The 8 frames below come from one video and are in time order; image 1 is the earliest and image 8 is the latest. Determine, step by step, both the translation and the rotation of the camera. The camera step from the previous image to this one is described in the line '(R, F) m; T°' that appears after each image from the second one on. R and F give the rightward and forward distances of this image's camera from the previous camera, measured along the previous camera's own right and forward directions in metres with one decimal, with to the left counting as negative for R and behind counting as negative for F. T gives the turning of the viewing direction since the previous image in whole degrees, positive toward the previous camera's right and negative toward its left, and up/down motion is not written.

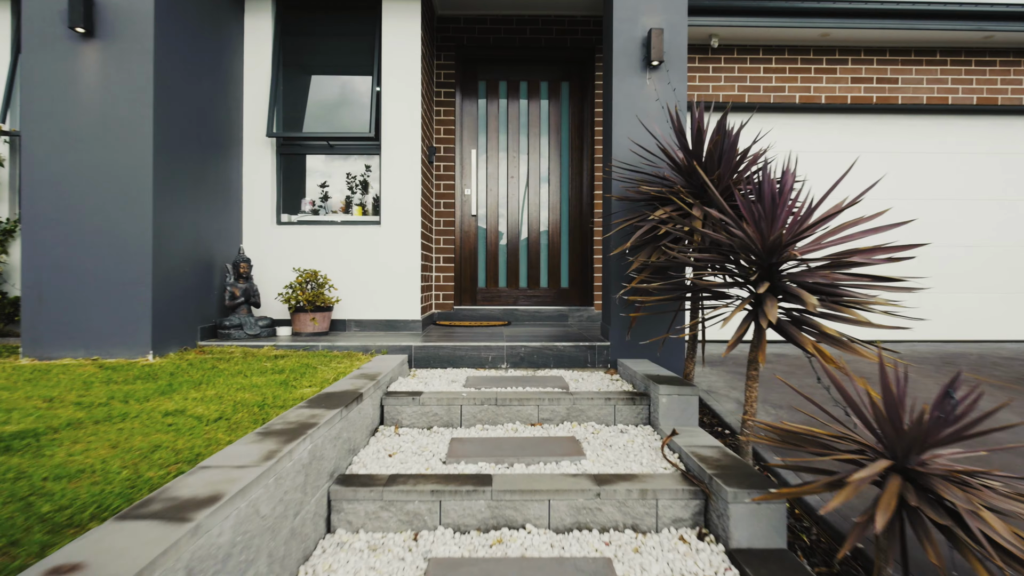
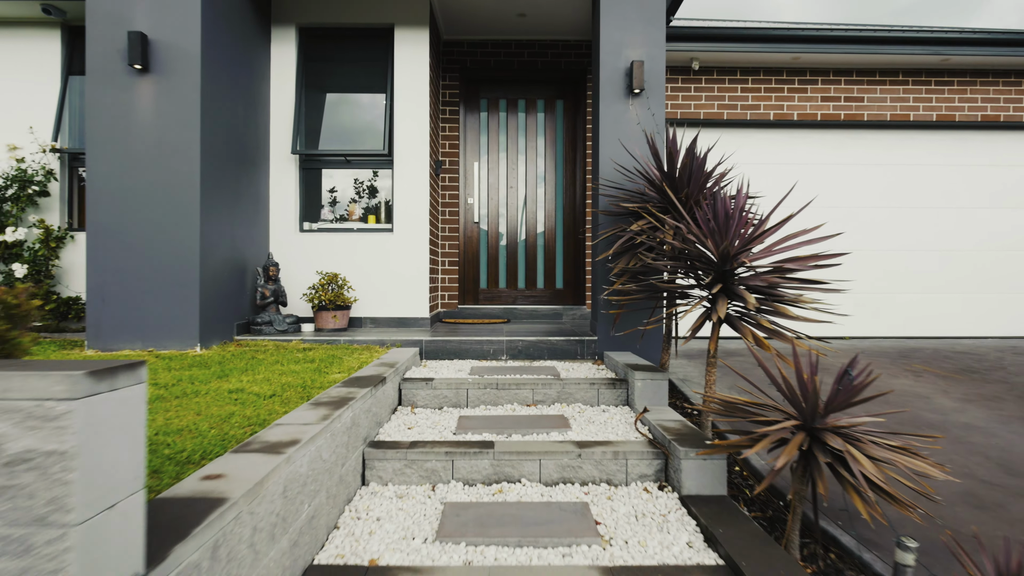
(0.0, -0.4) m; 0°
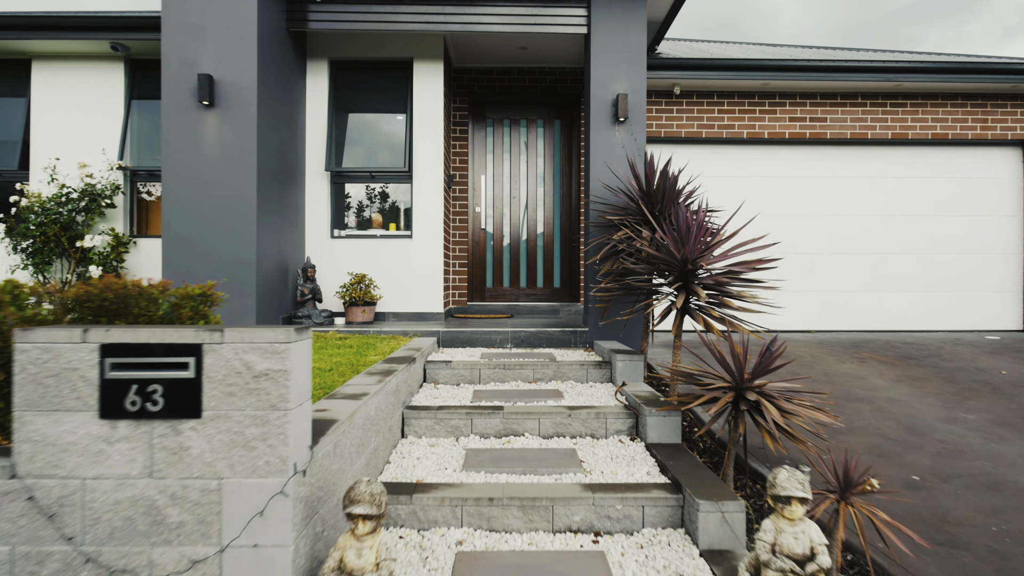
(0.0, -0.6) m; 0°
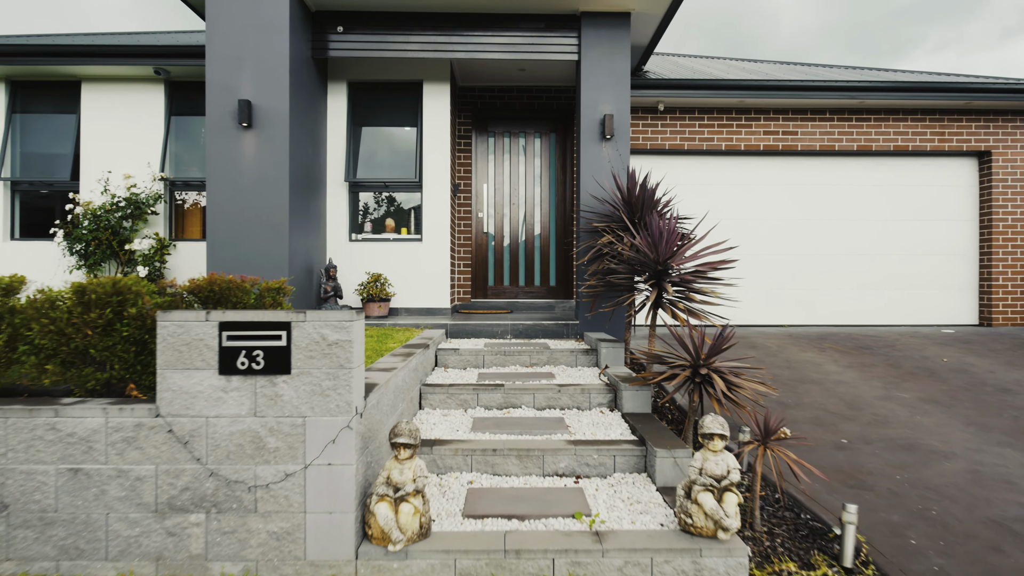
(0.0, -0.5) m; 0°
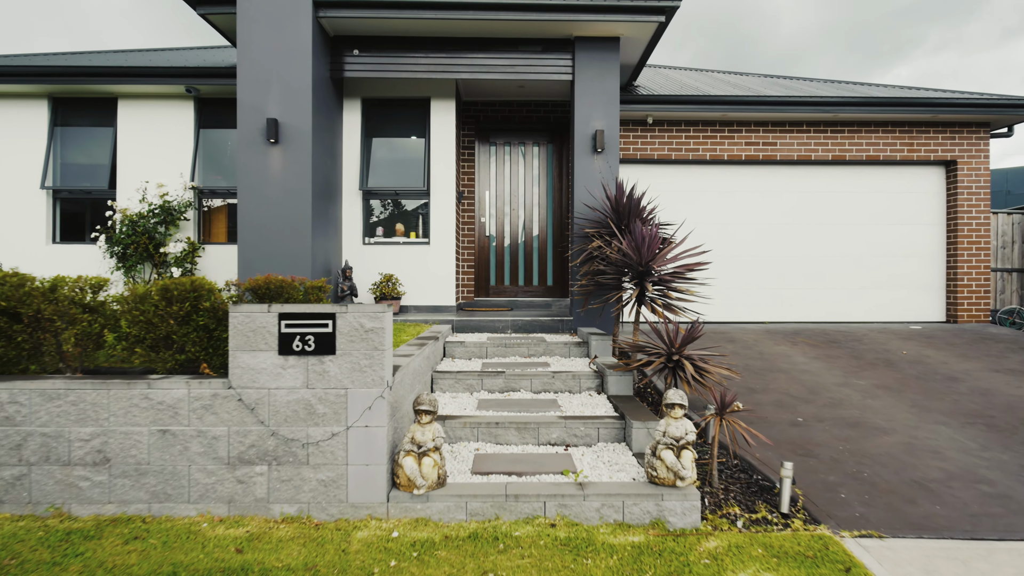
(0.0, -0.5) m; 0°
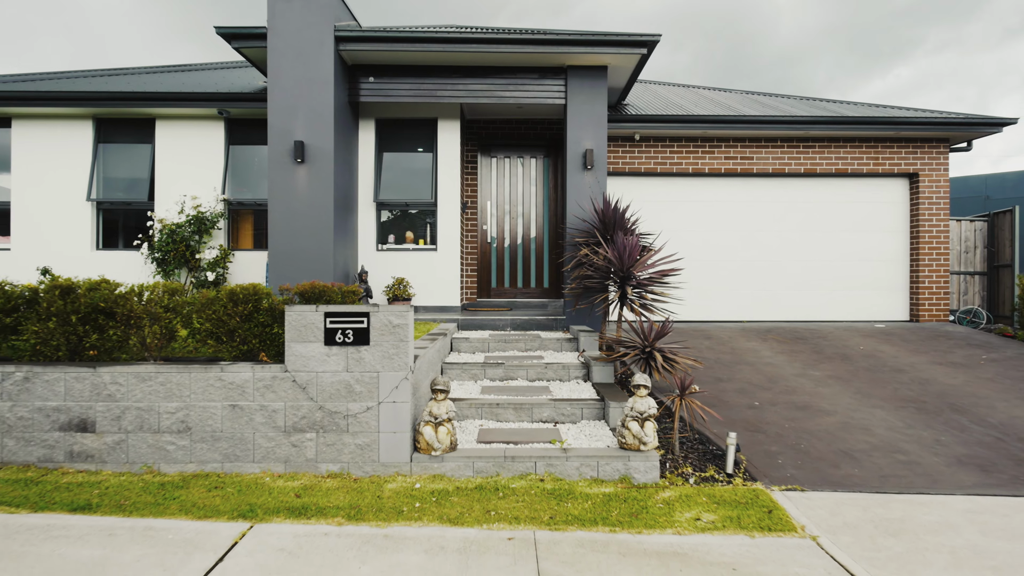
(0.0, -0.6) m; 0°
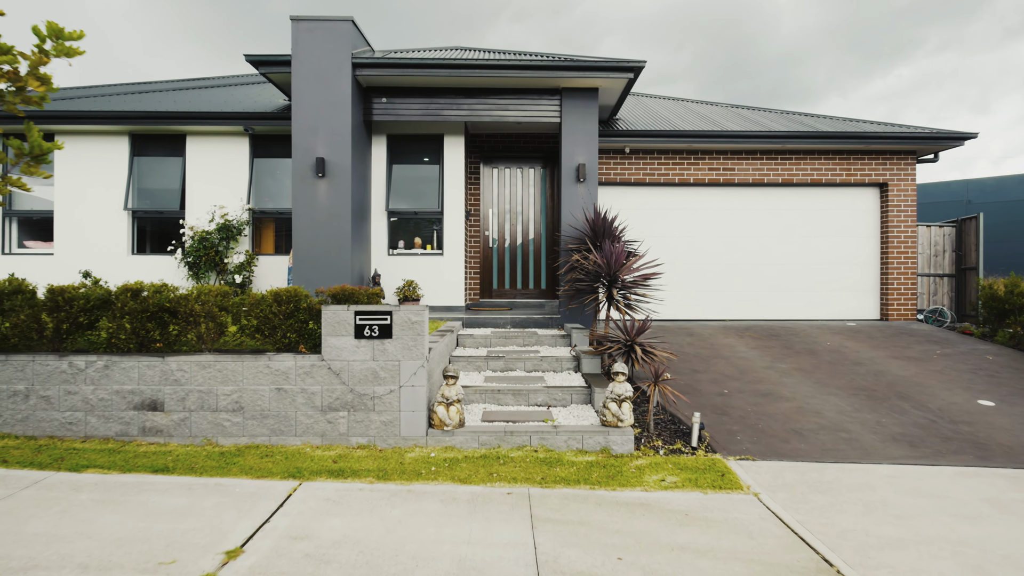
(0.0, -0.6) m; 0°
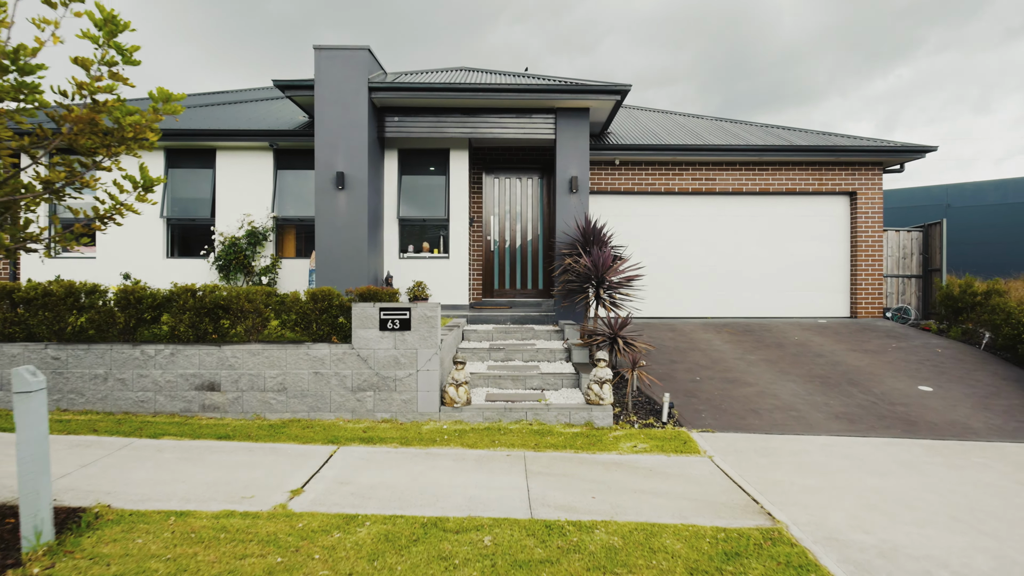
(0.0, -0.7) m; 0°
